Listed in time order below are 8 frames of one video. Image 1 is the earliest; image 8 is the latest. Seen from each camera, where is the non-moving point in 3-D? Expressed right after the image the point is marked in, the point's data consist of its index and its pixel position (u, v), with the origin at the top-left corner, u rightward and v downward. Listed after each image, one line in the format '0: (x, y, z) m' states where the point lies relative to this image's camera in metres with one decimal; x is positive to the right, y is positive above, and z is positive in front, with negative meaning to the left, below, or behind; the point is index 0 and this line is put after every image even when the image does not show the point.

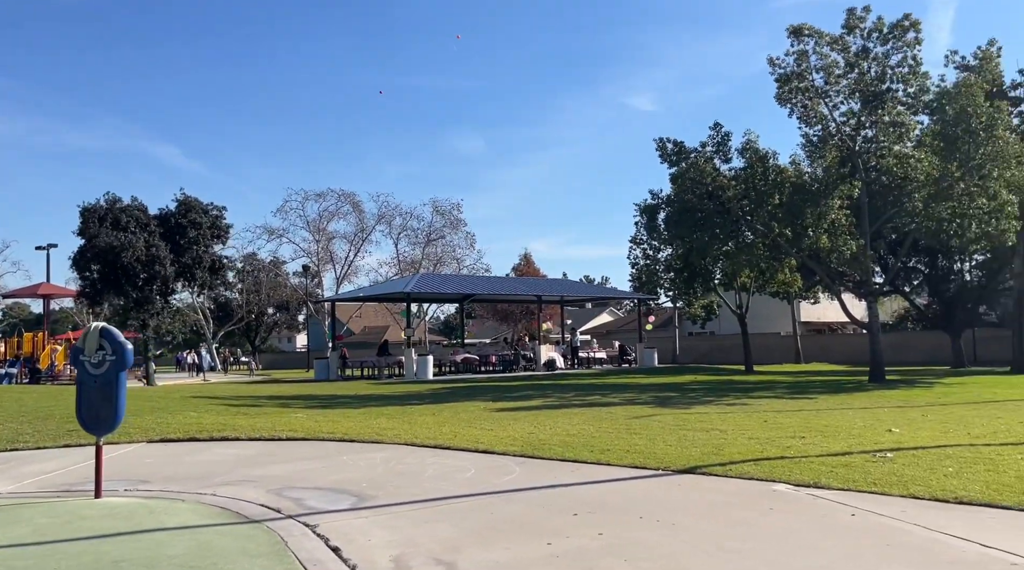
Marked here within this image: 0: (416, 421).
0: (-2.0, -2.9, +18.4) m
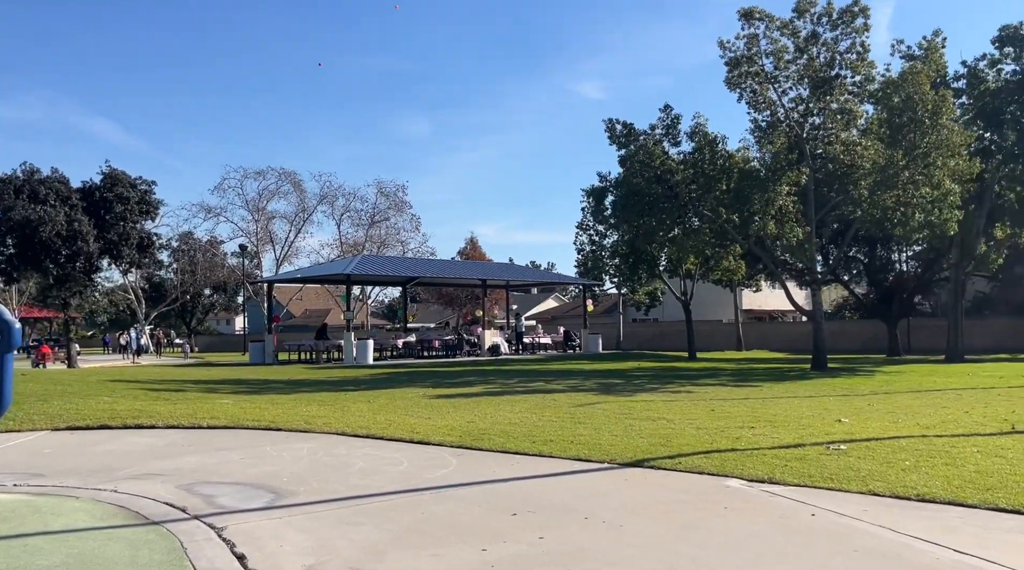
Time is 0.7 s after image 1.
0: (-3.3, -2.5, +17.5) m
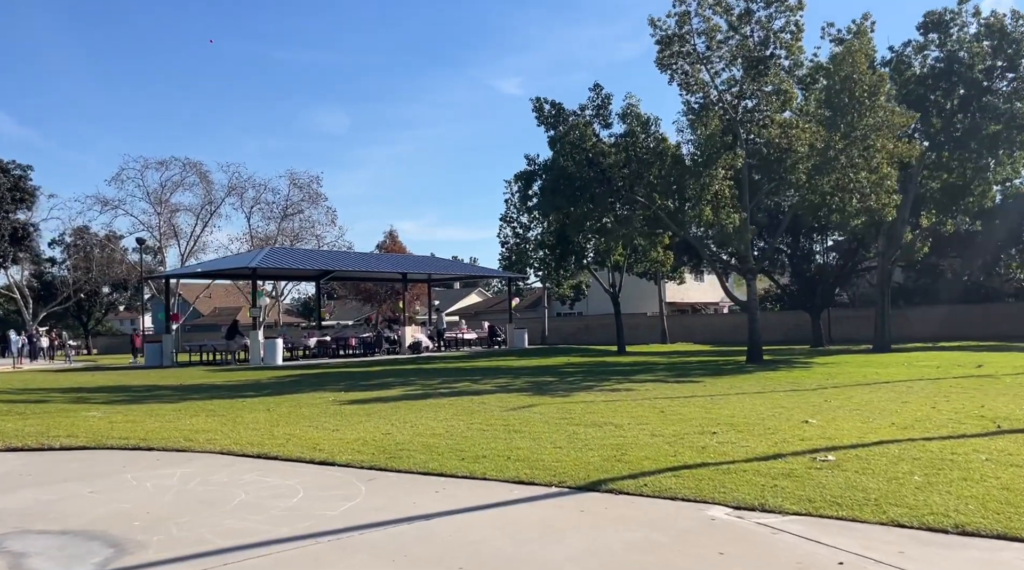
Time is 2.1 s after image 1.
0: (-4.7, -2.4, +15.0) m
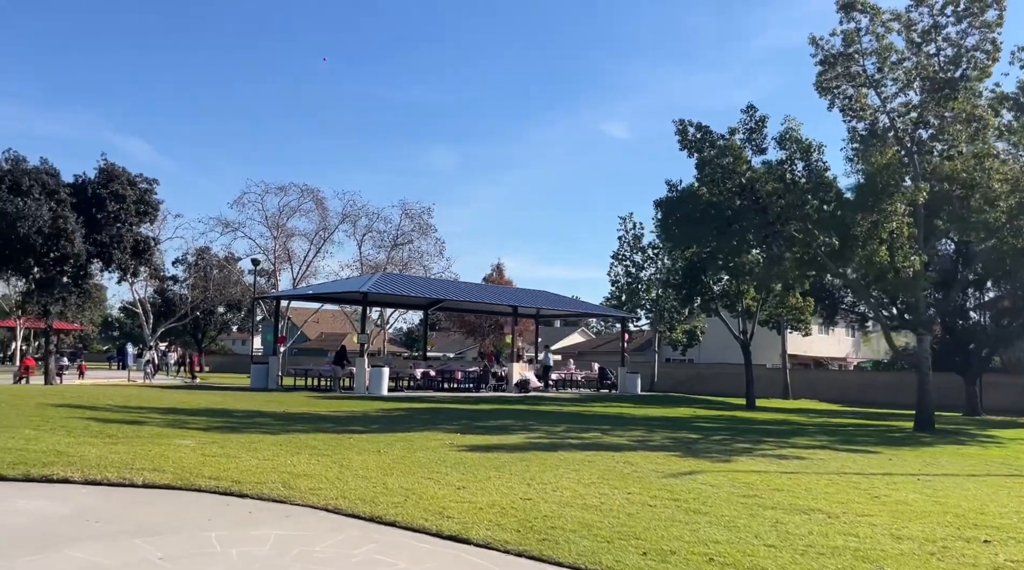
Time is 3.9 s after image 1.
0: (-2.4, -2.7, +12.8) m
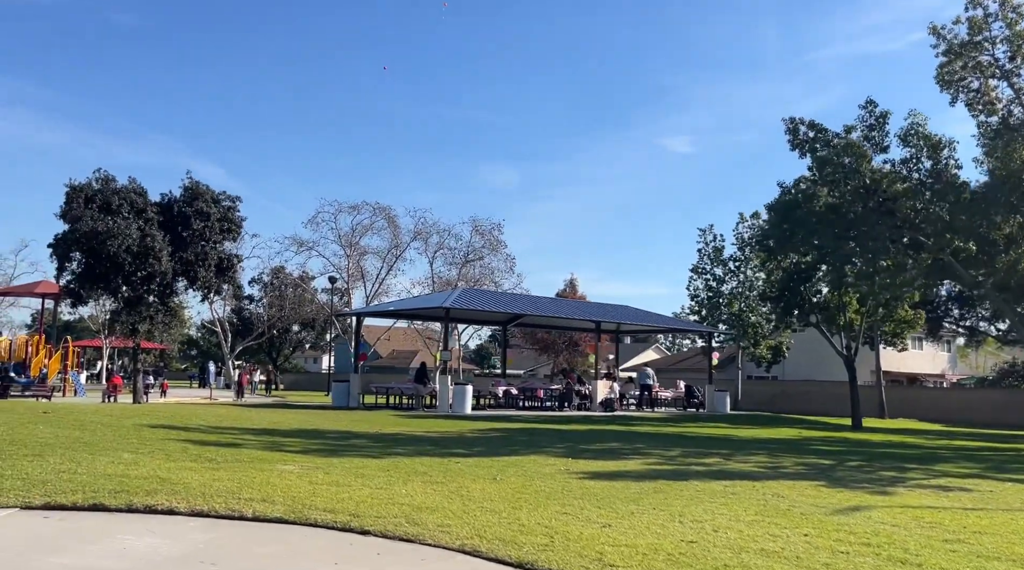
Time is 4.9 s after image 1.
0: (-0.5, -2.8, +11.6) m
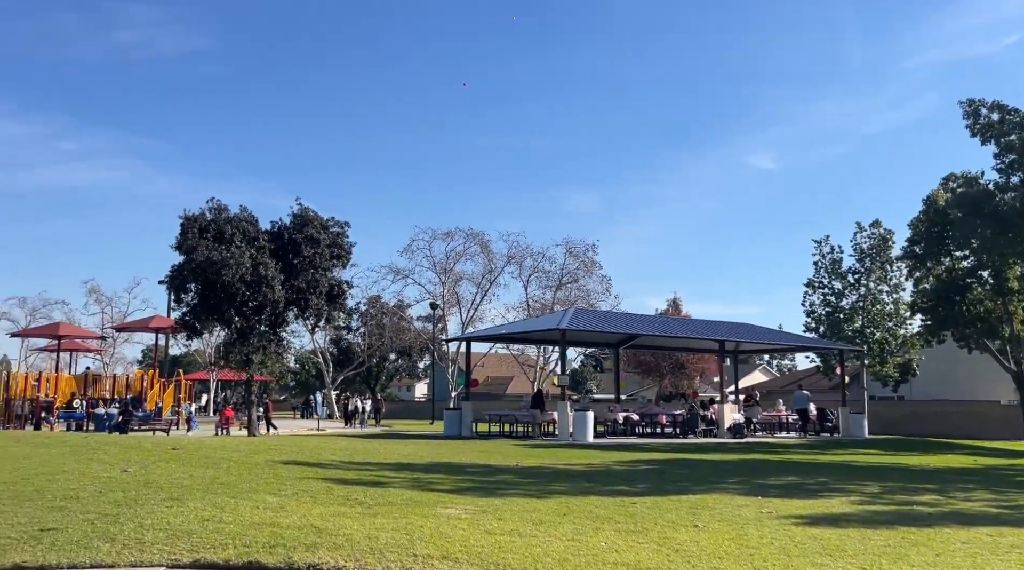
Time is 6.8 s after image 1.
0: (+2.0, -2.9, +9.5) m
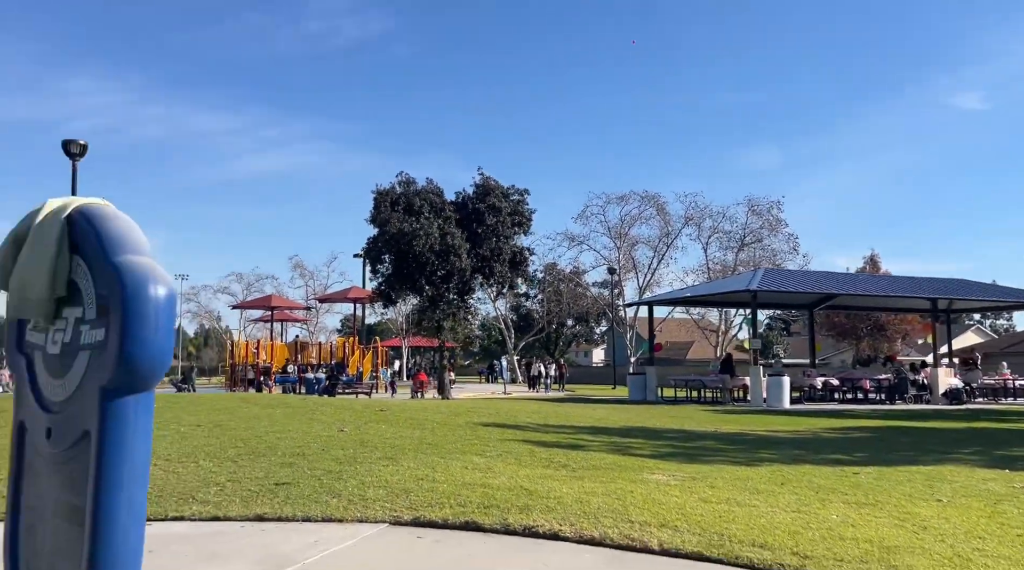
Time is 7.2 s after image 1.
0: (+4.2, -2.4, +8.7) m
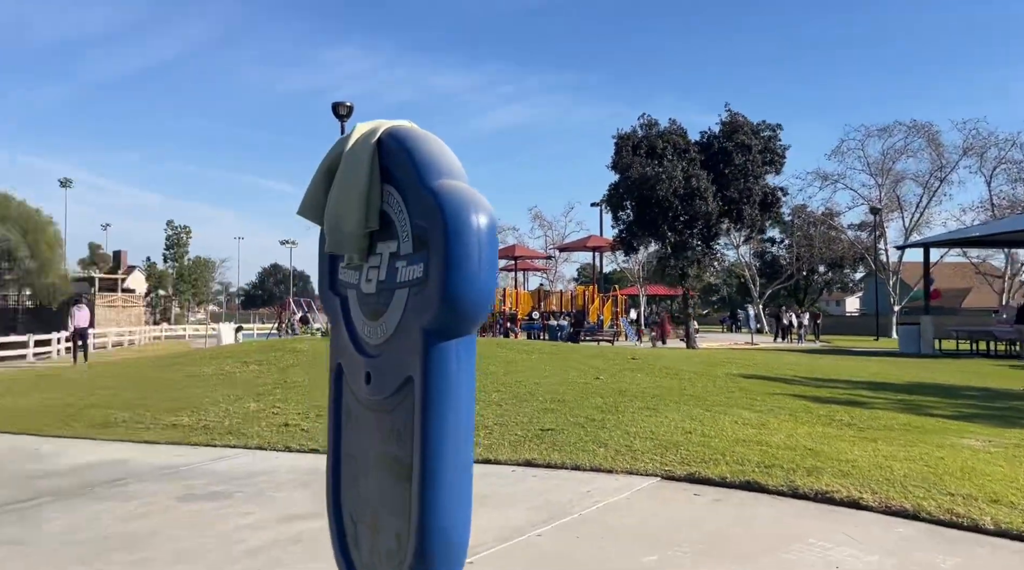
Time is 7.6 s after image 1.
0: (+6.8, -1.8, +6.7) m
